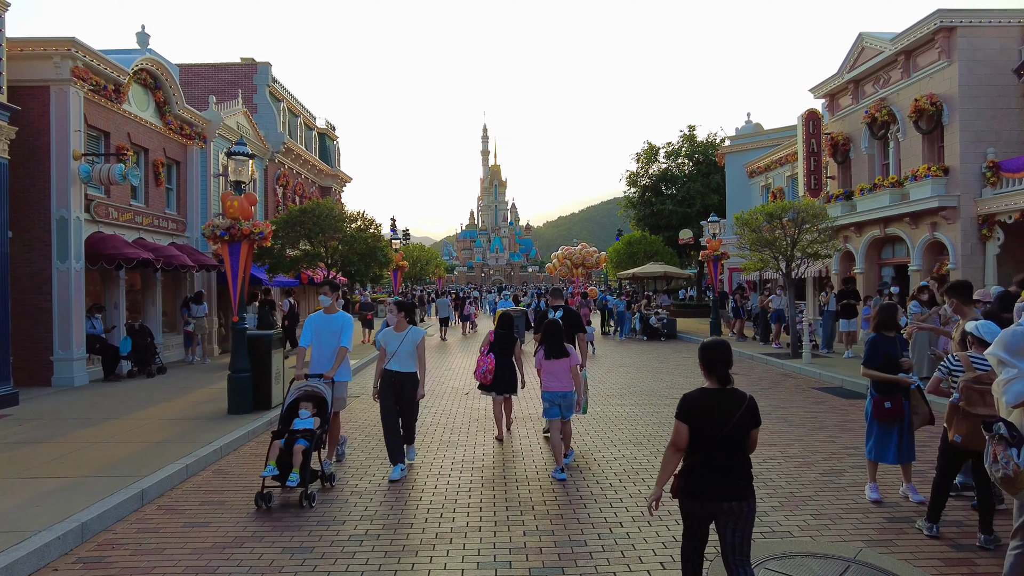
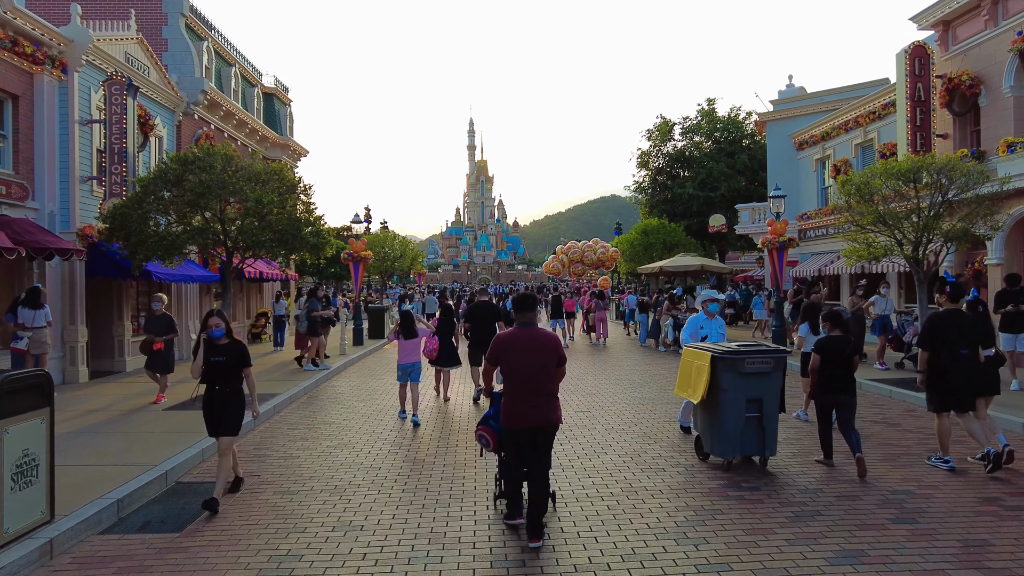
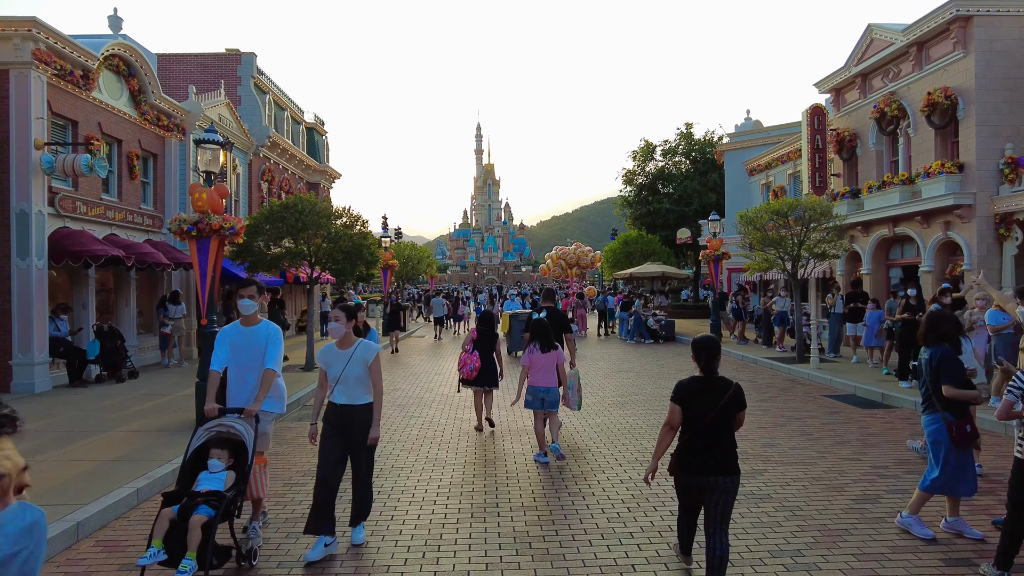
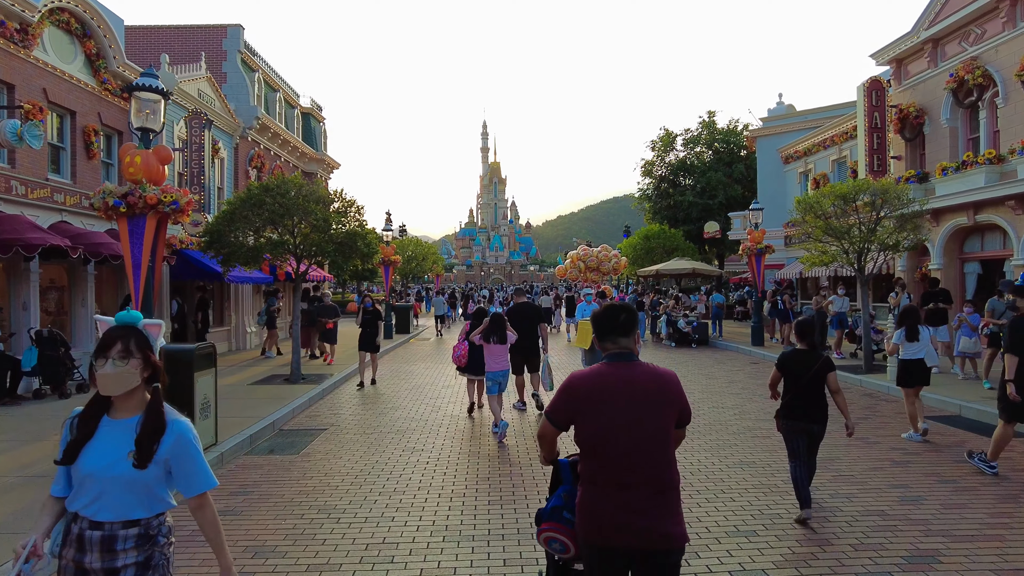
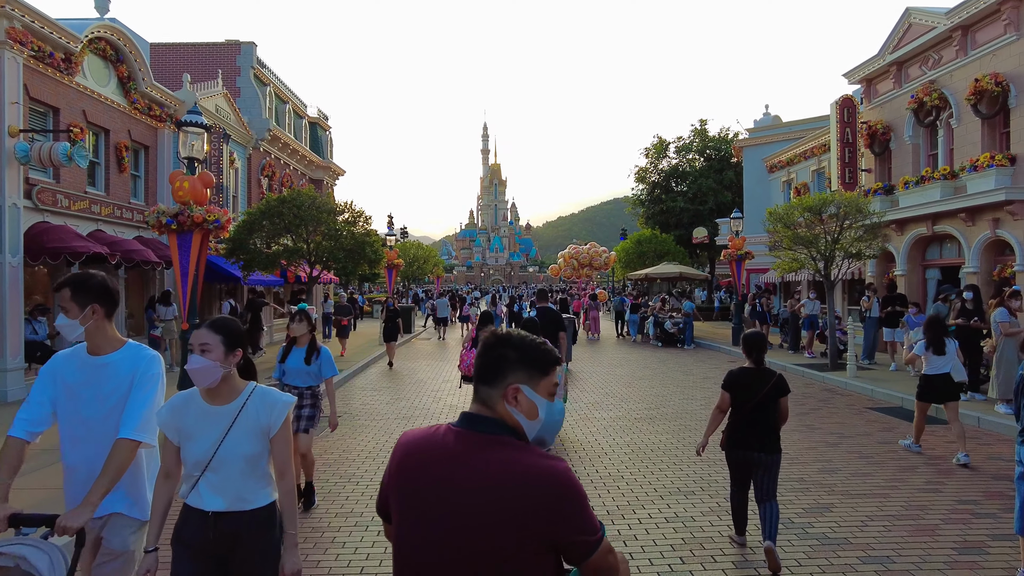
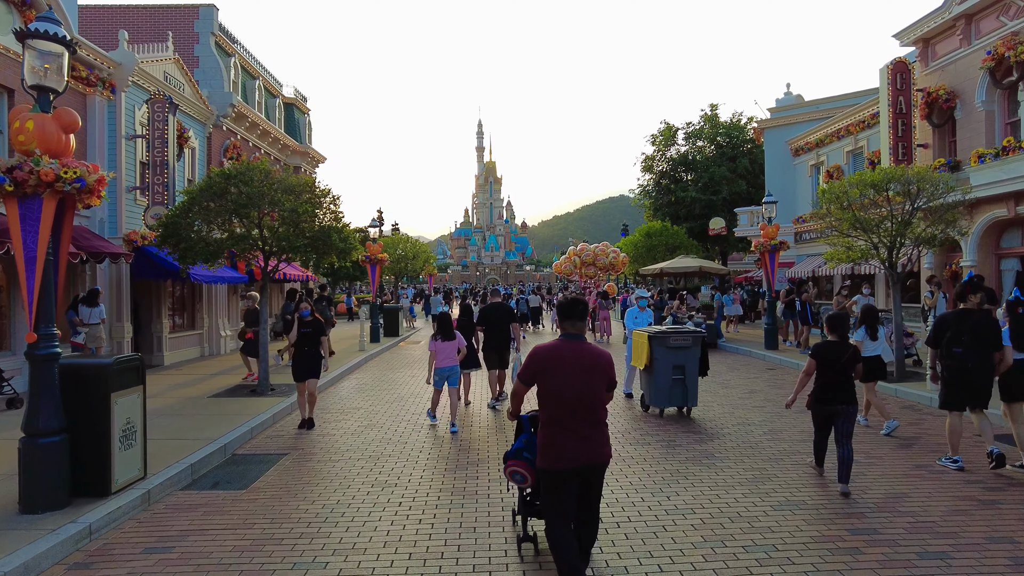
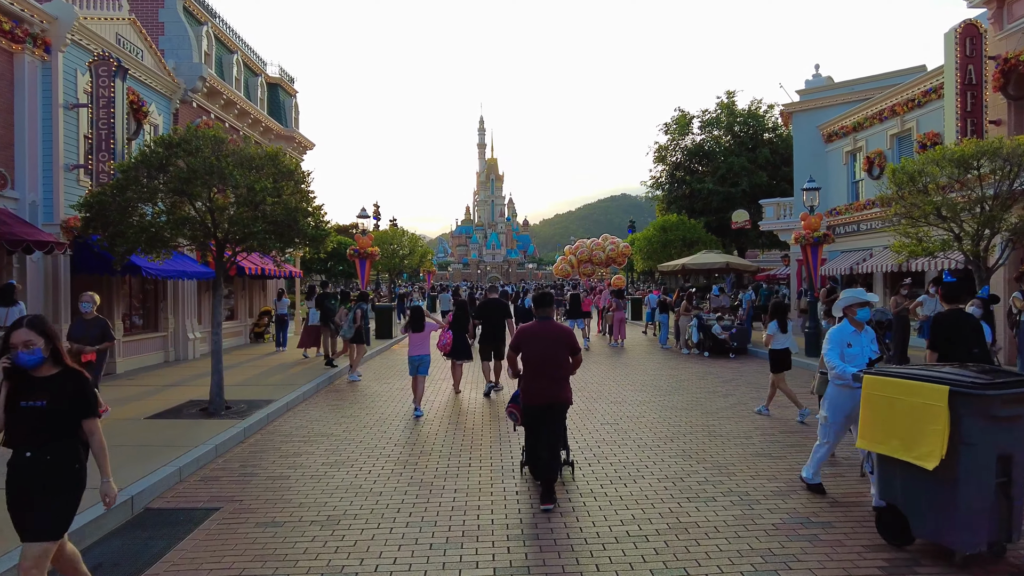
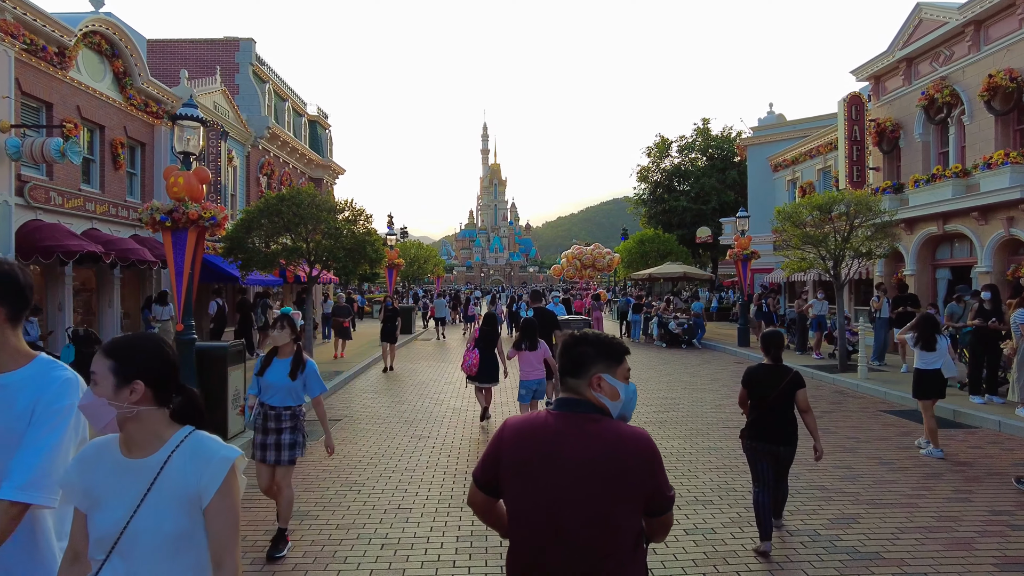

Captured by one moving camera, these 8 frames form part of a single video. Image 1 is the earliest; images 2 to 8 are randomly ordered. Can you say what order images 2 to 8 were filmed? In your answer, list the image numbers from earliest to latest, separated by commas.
3, 5, 8, 4, 6, 2, 7
